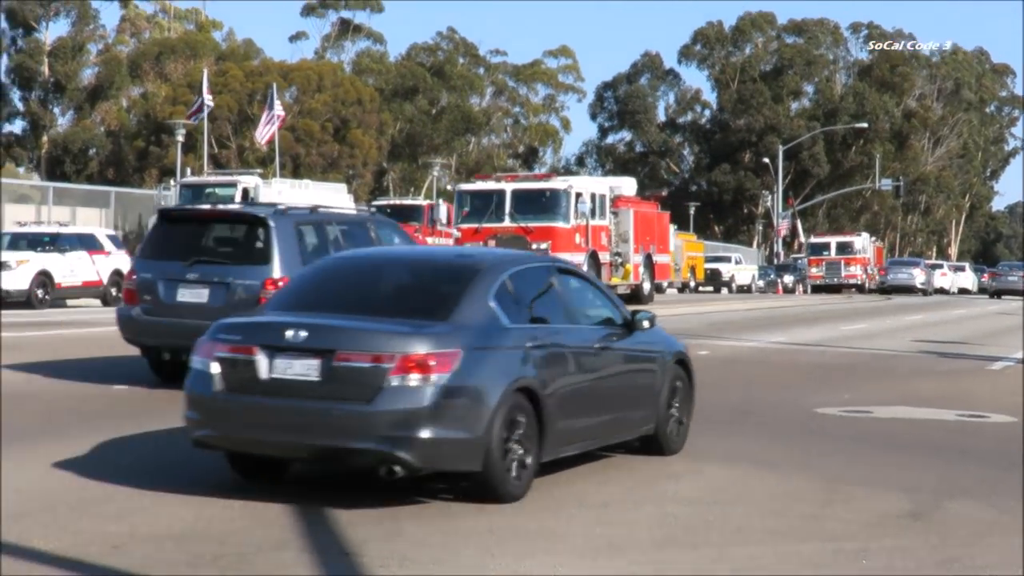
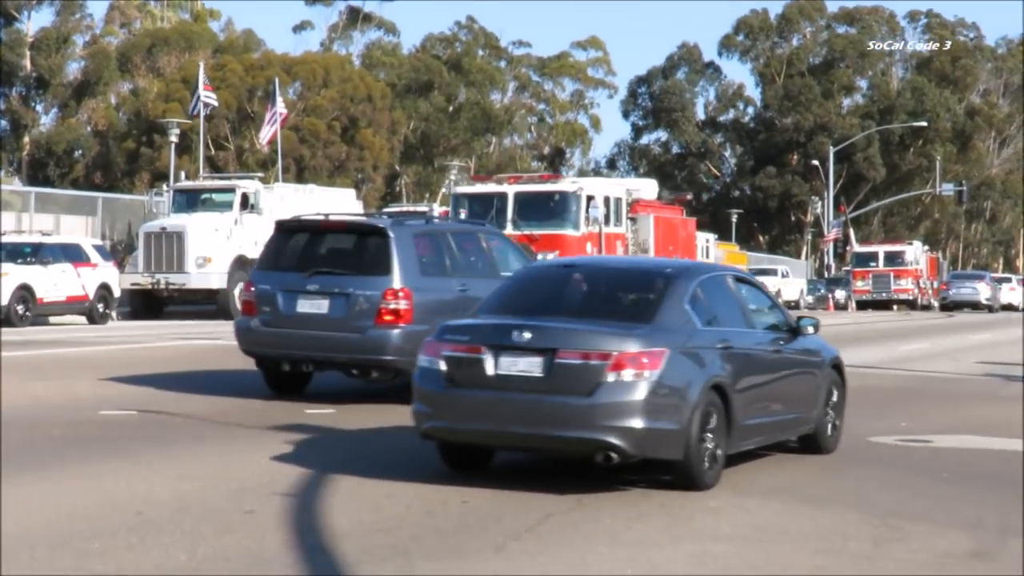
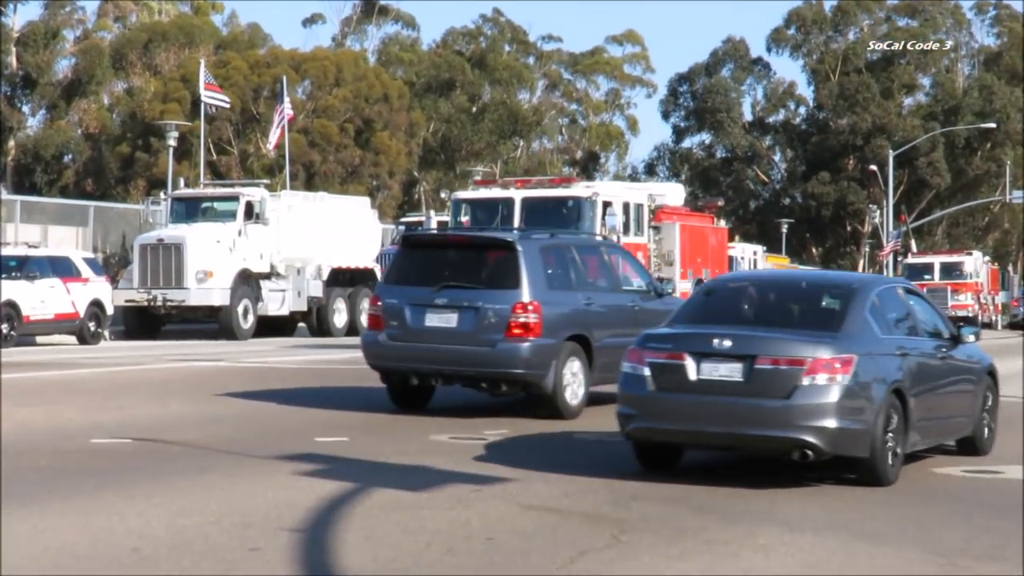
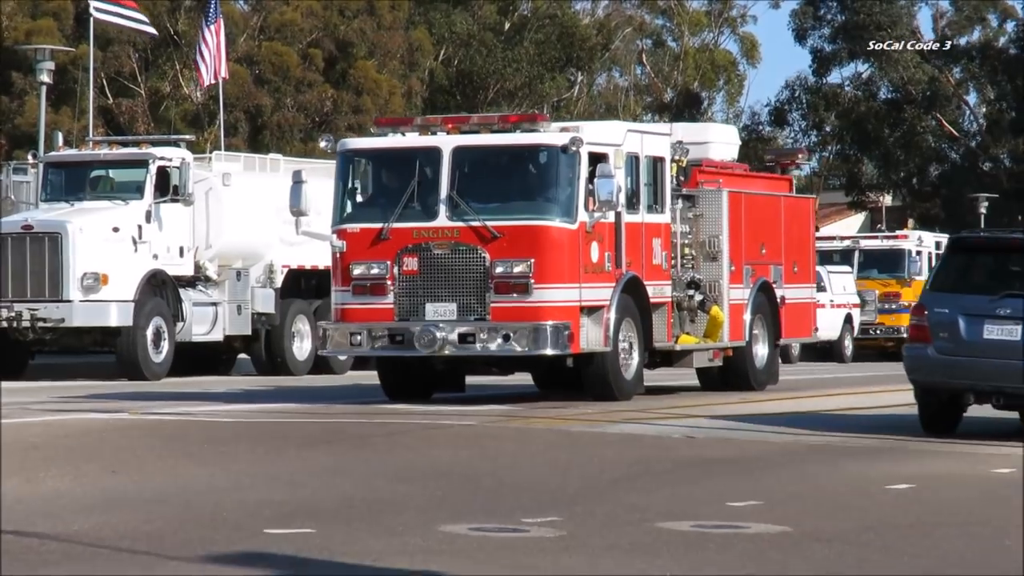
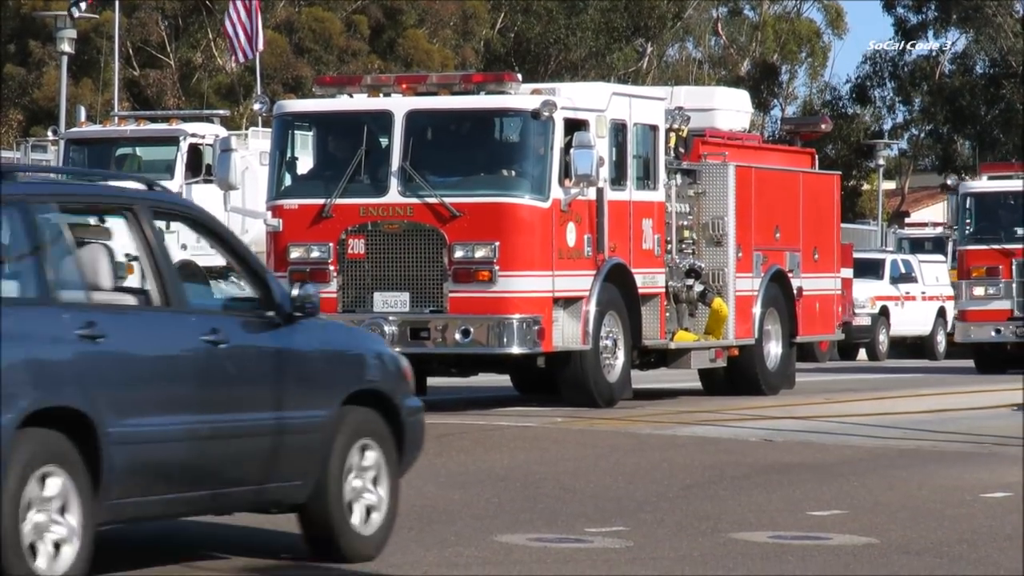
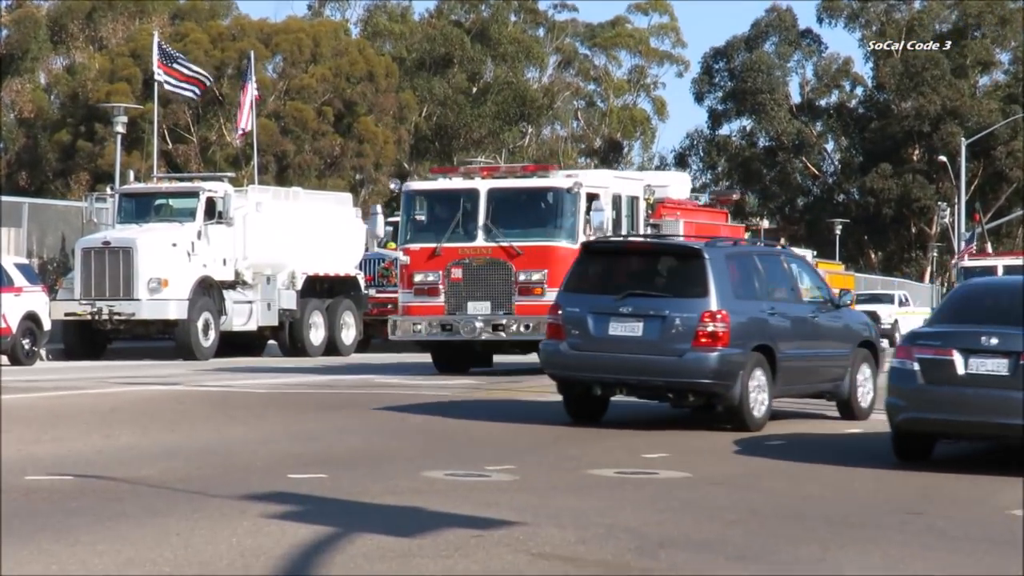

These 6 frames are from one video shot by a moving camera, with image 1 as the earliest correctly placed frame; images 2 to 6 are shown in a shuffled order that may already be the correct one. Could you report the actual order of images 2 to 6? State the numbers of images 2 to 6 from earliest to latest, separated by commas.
2, 3, 6, 4, 5
